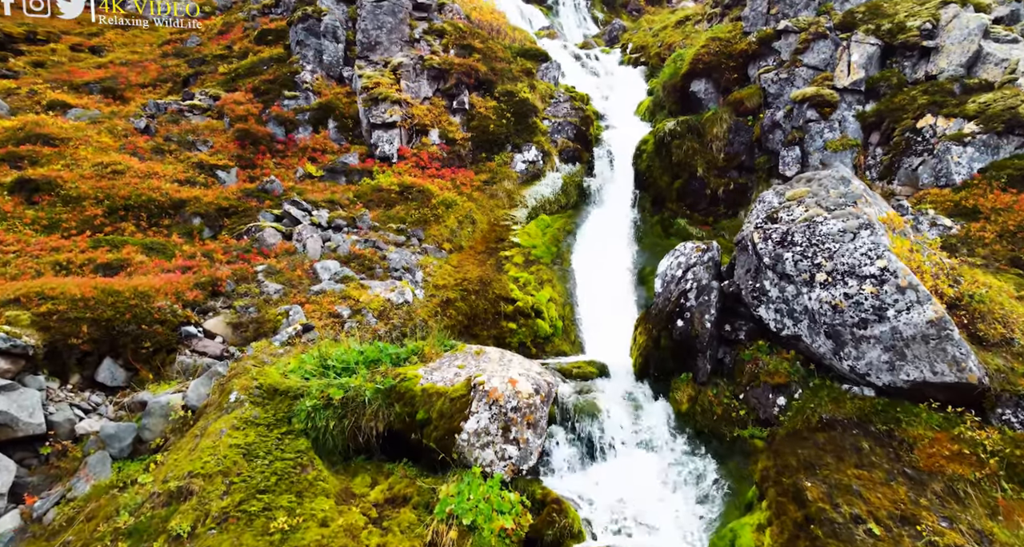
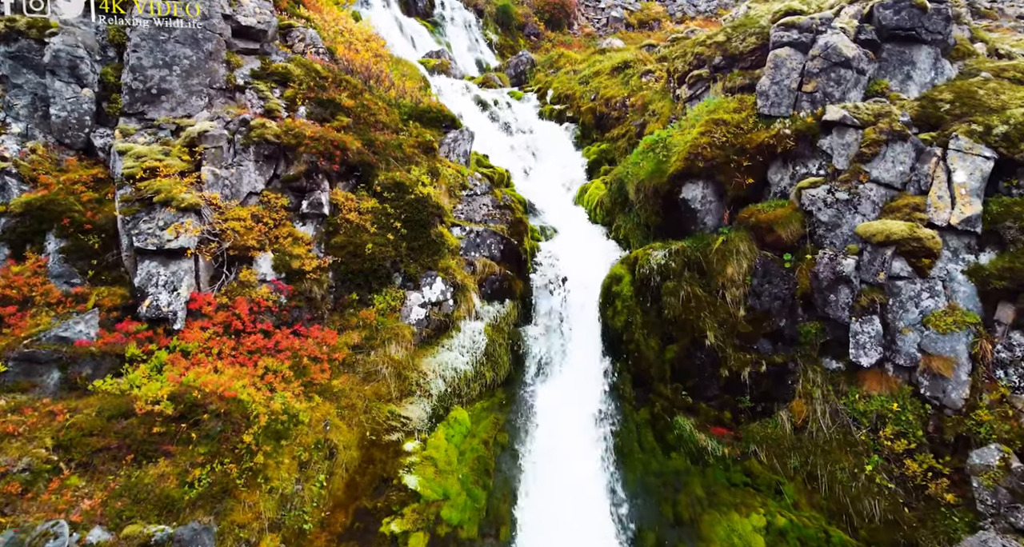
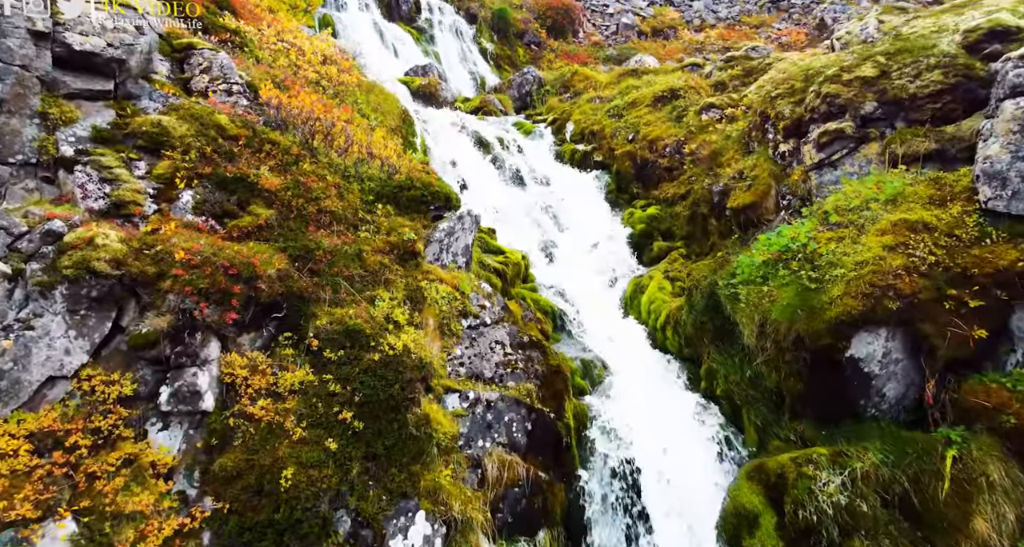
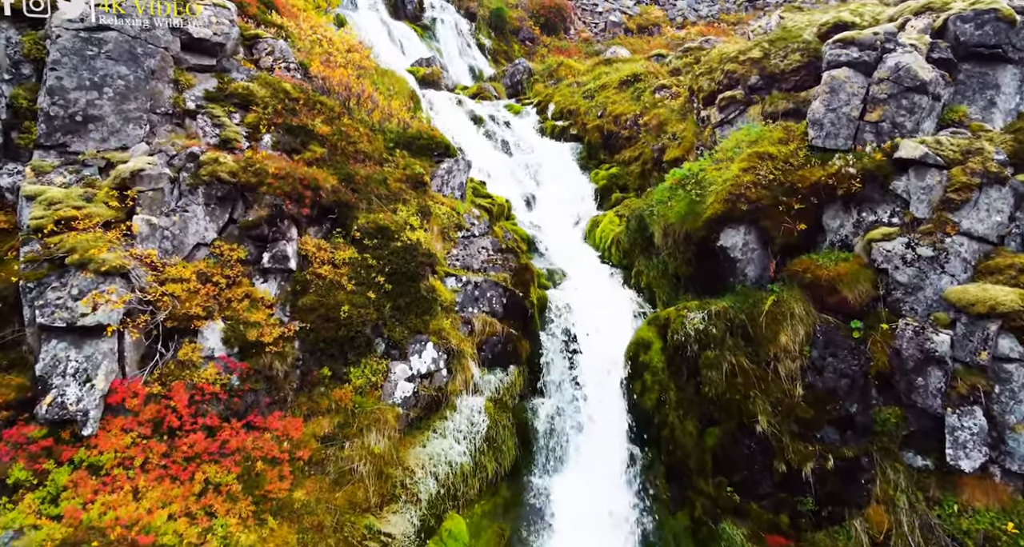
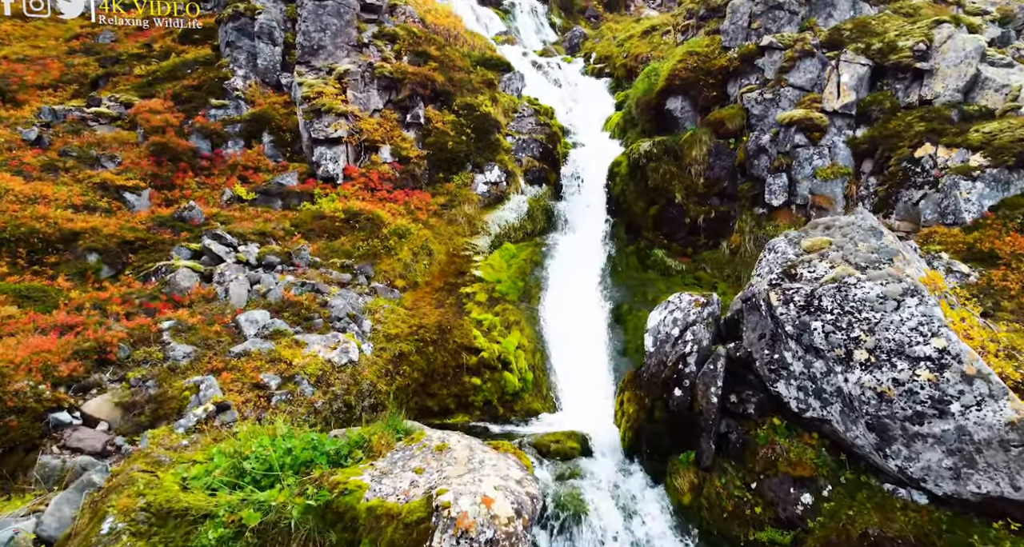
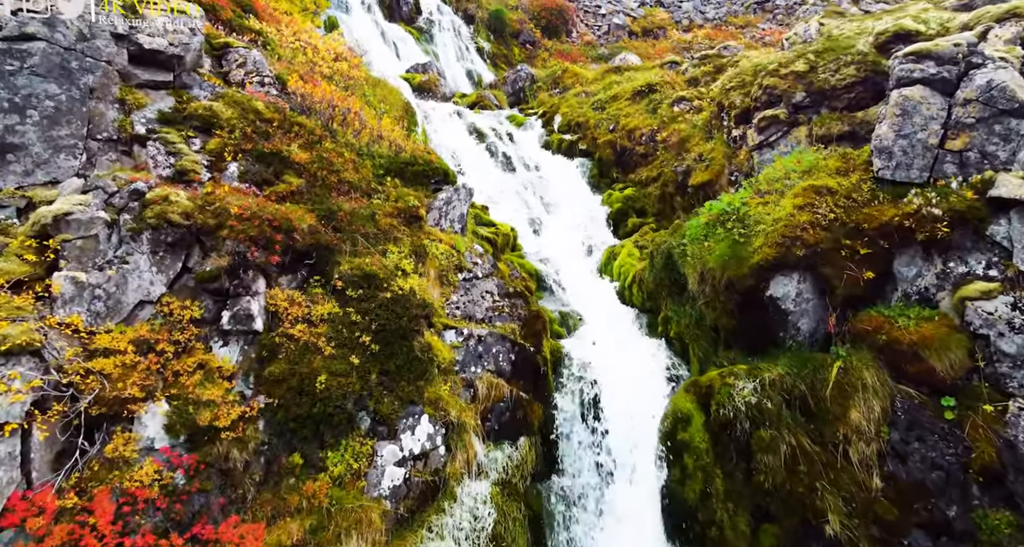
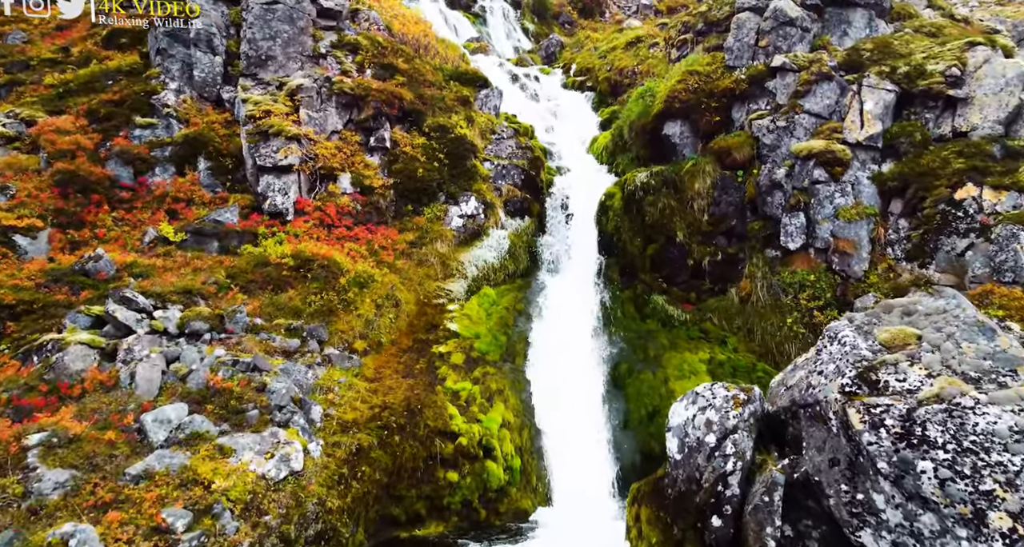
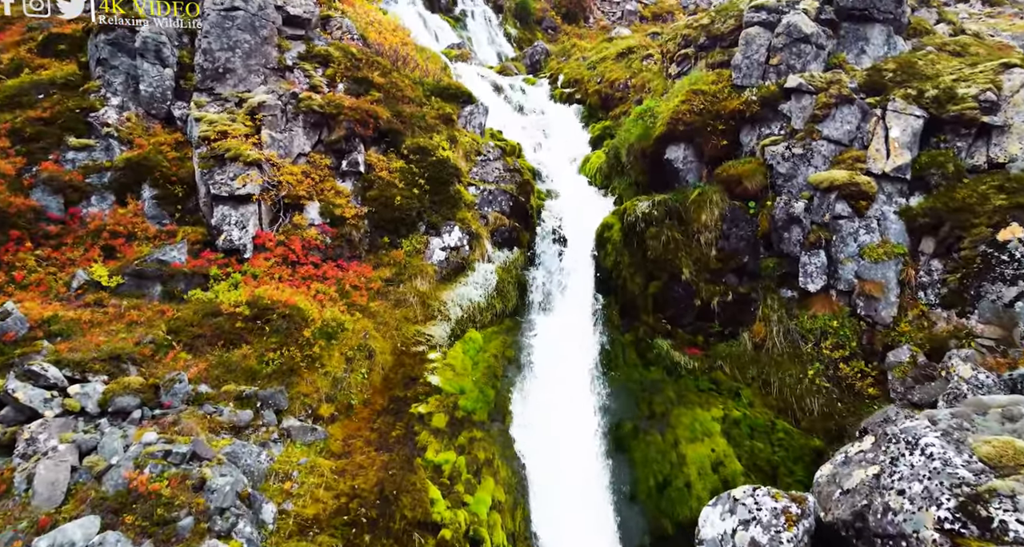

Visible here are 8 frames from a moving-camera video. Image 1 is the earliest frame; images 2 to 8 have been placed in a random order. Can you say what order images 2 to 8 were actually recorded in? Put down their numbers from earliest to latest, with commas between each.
5, 7, 8, 2, 4, 6, 3
